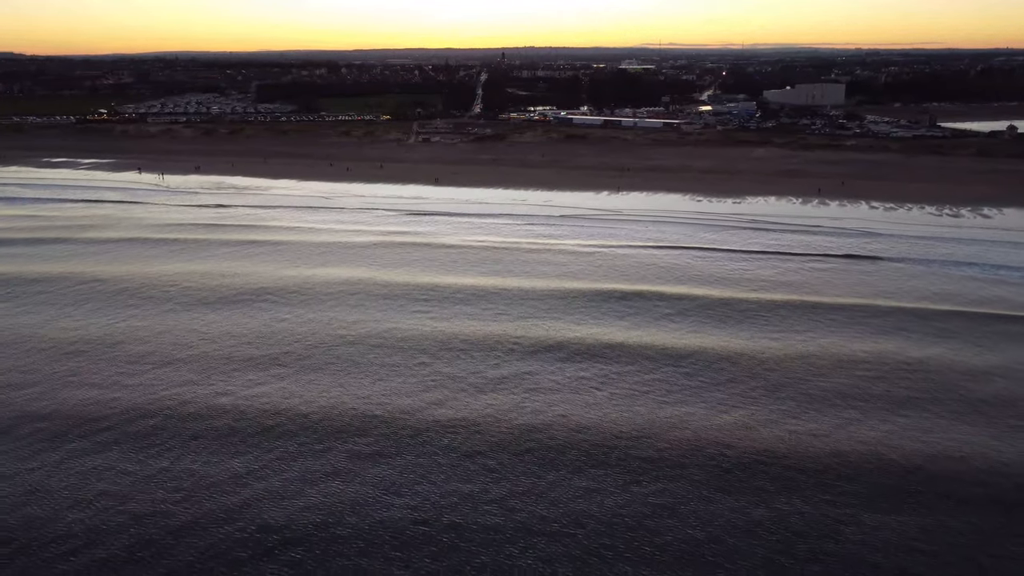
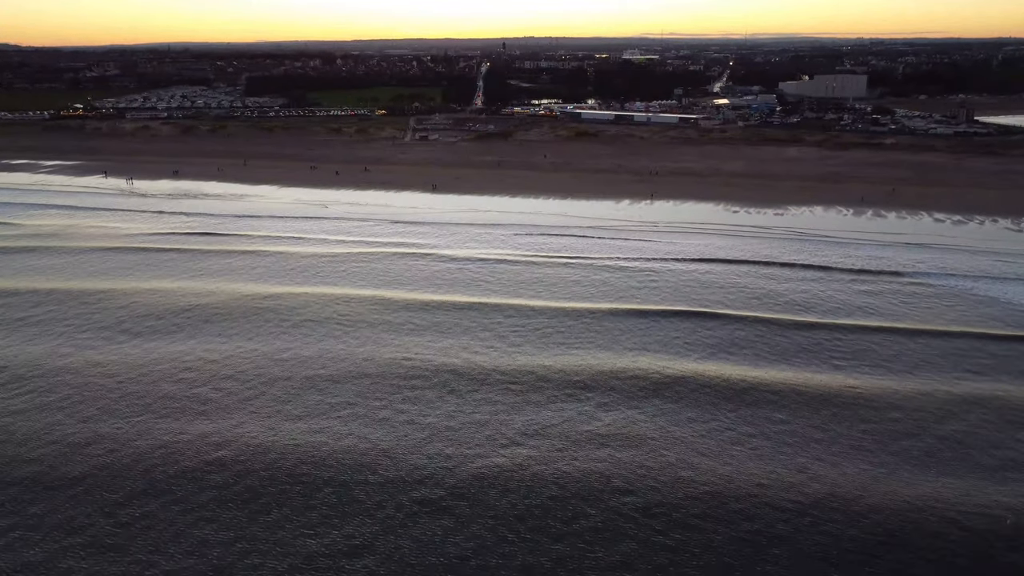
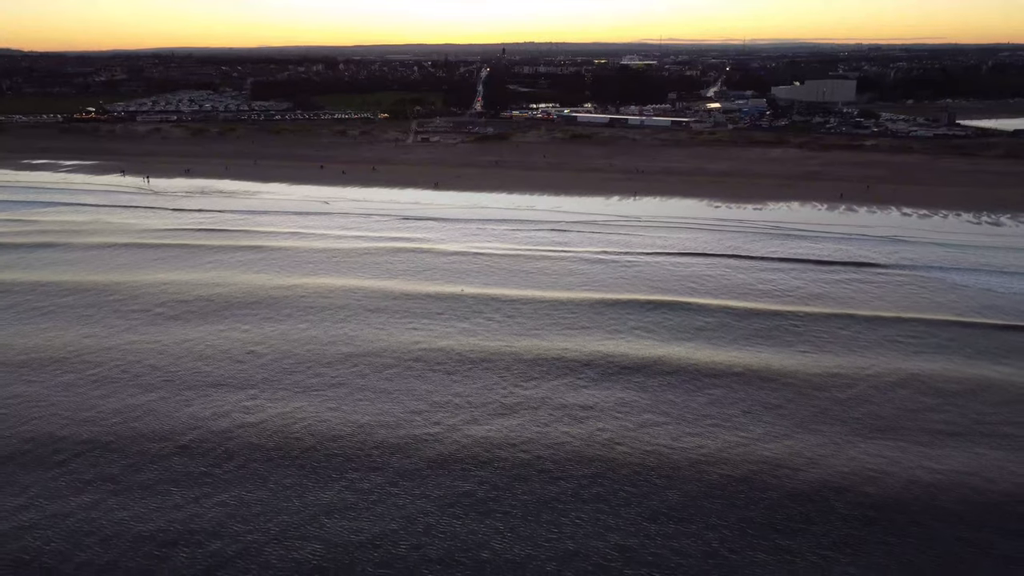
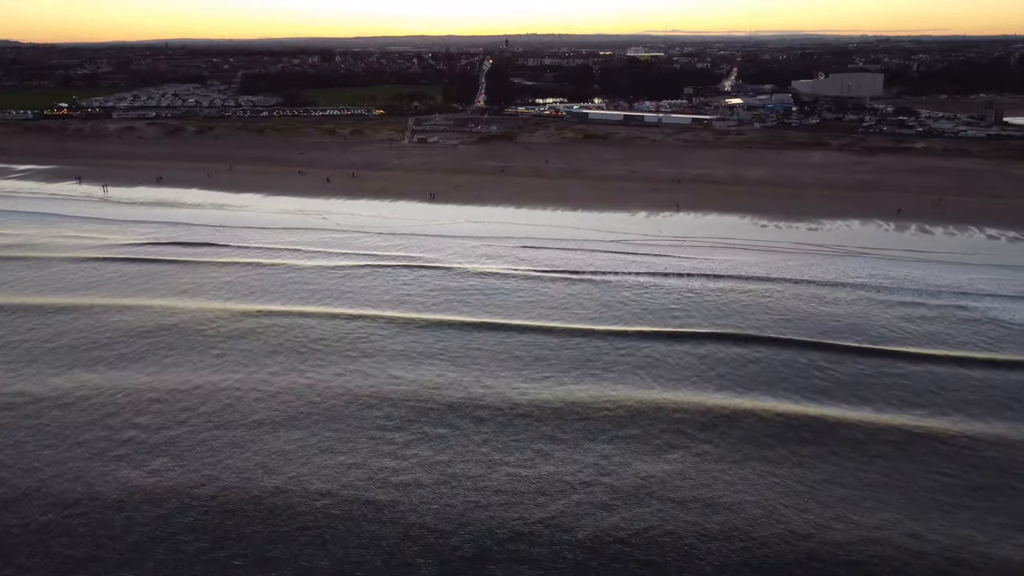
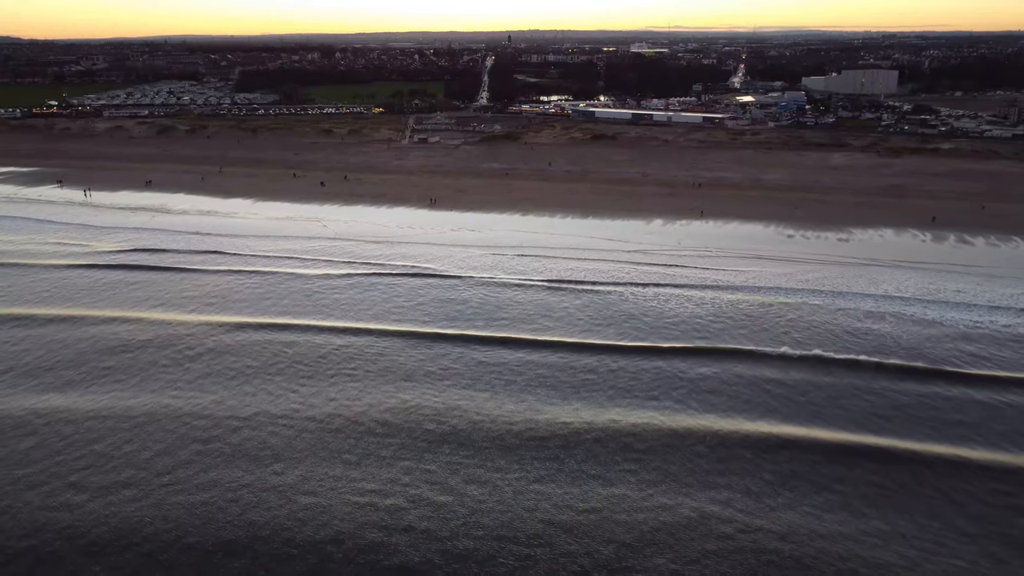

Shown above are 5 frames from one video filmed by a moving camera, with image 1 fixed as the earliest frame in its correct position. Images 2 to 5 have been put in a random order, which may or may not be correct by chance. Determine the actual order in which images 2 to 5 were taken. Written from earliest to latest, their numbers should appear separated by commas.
3, 2, 4, 5
